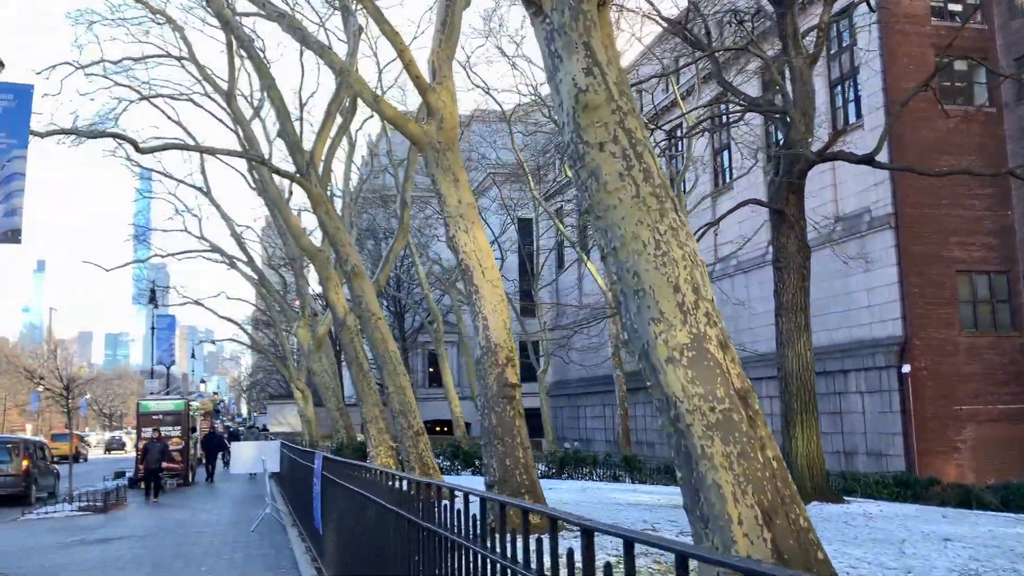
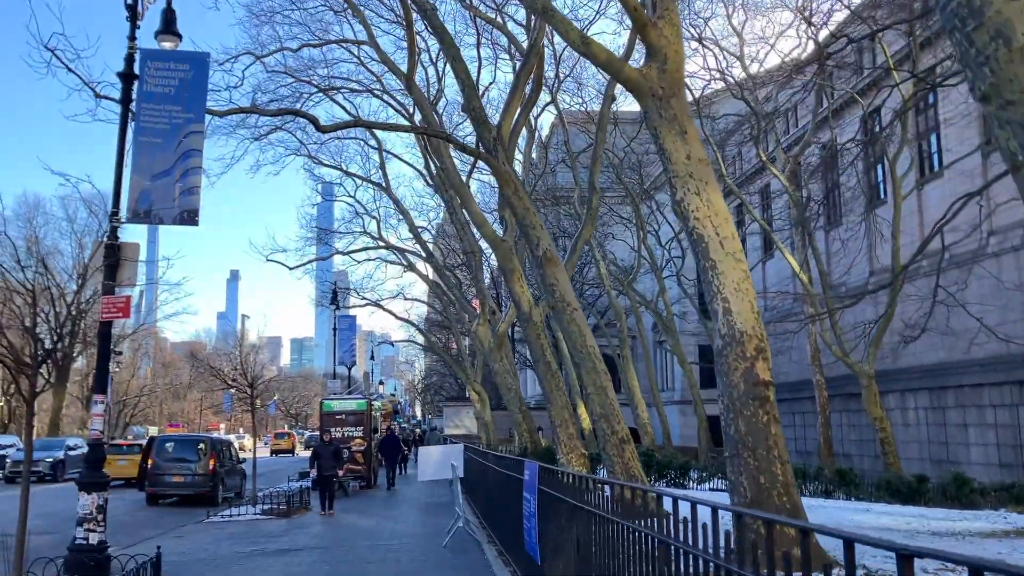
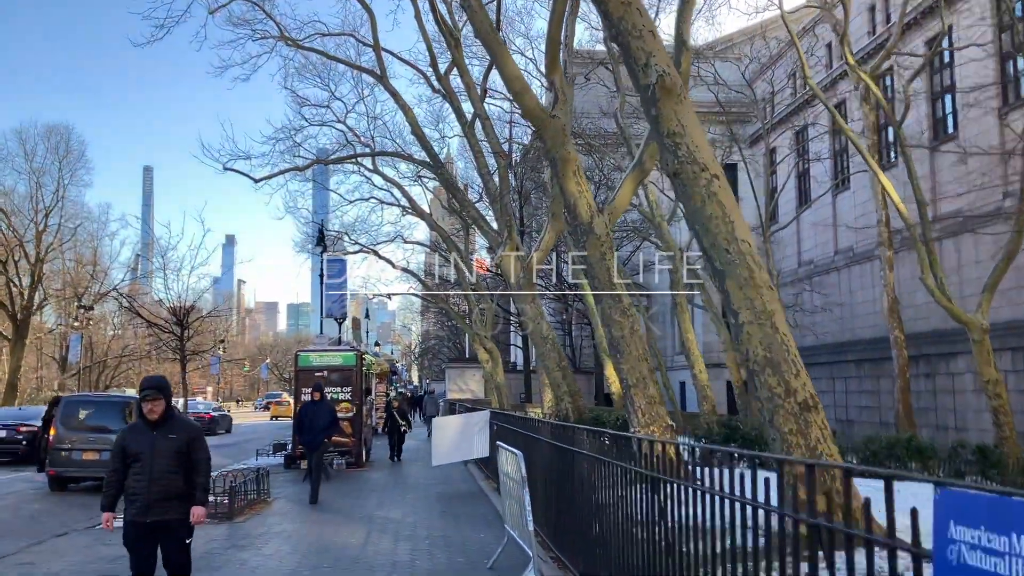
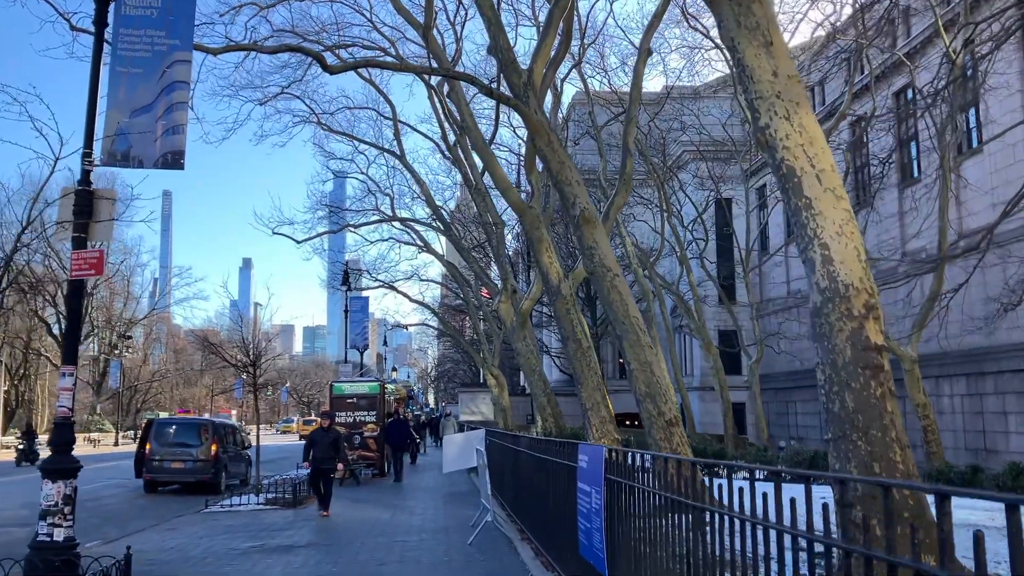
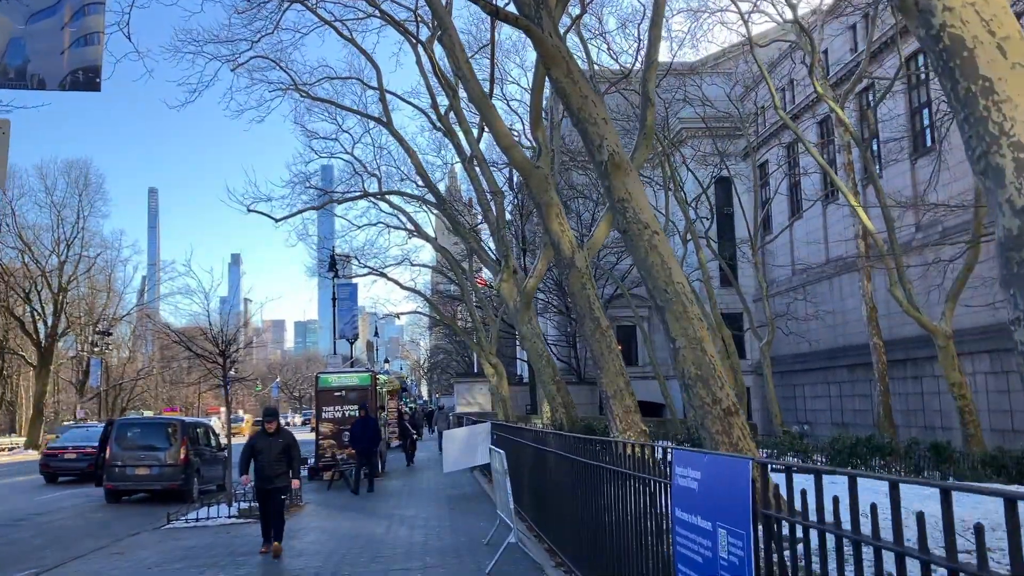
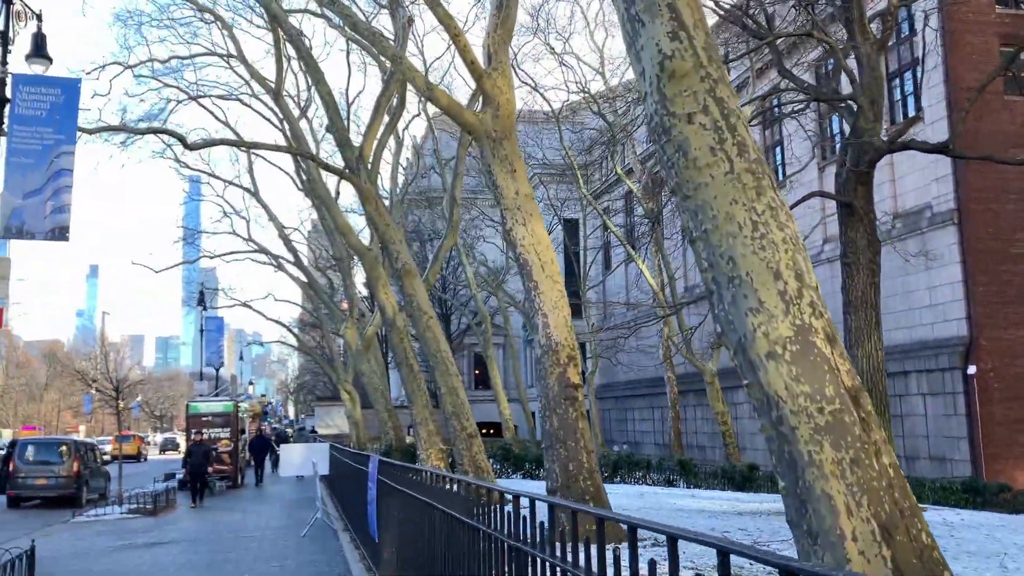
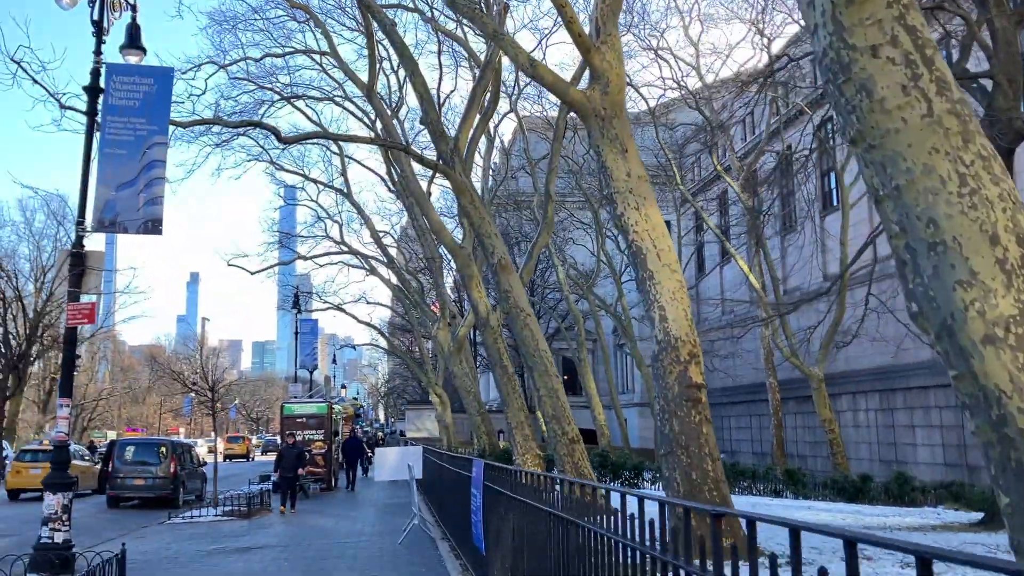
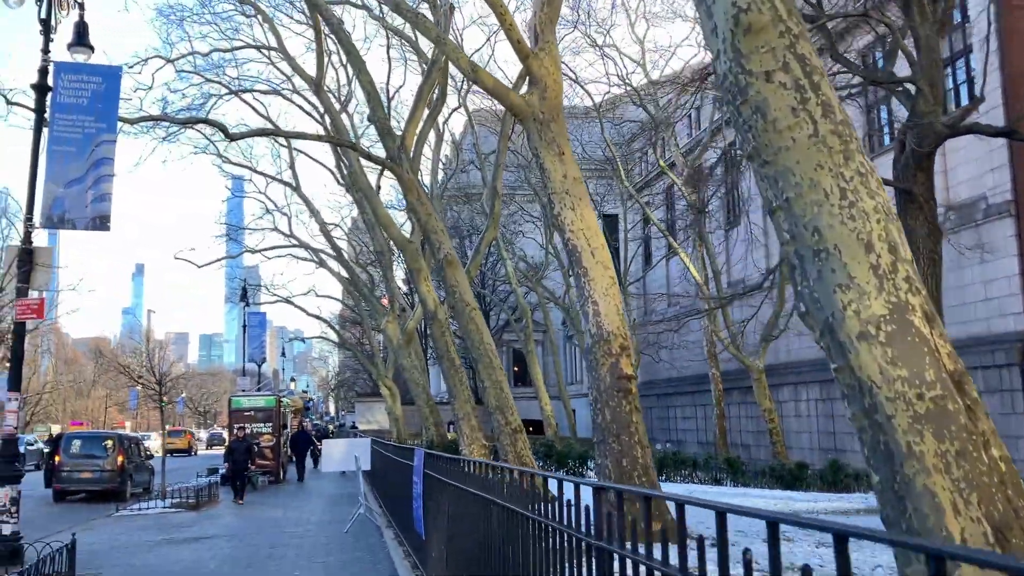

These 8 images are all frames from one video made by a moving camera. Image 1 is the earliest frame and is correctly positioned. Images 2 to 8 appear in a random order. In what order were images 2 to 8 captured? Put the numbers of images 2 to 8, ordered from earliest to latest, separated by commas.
6, 8, 7, 2, 4, 5, 3
